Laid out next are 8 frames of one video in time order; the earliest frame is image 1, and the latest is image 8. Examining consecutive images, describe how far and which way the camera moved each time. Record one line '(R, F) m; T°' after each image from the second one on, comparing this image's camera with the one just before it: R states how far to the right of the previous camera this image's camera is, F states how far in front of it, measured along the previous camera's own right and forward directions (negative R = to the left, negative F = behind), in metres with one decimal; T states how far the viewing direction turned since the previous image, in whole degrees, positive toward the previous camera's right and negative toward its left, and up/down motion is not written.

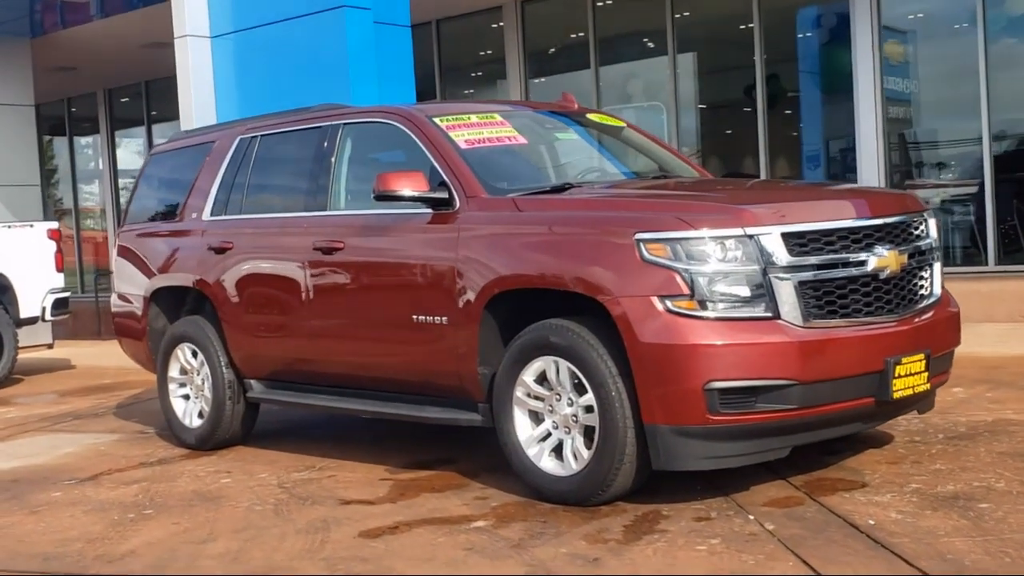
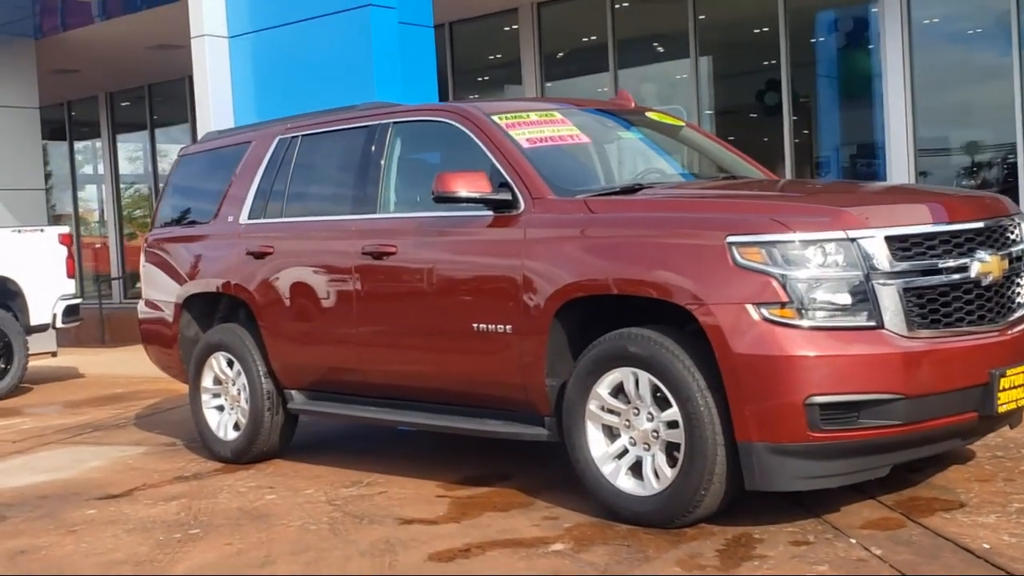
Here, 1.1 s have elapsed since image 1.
(-0.3, +0.3) m; +1°
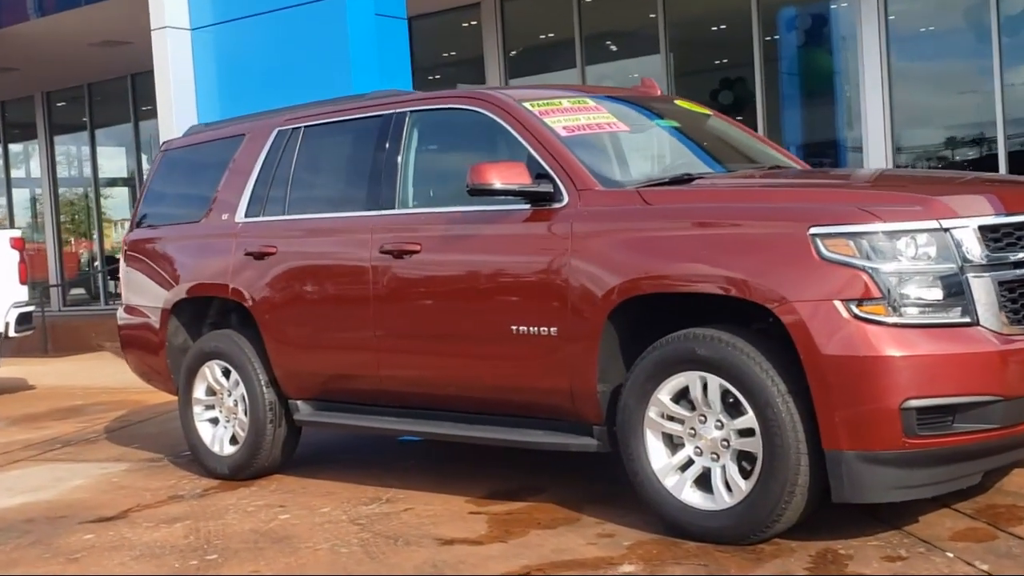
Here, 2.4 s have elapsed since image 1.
(-0.4, +0.4) m; +3°
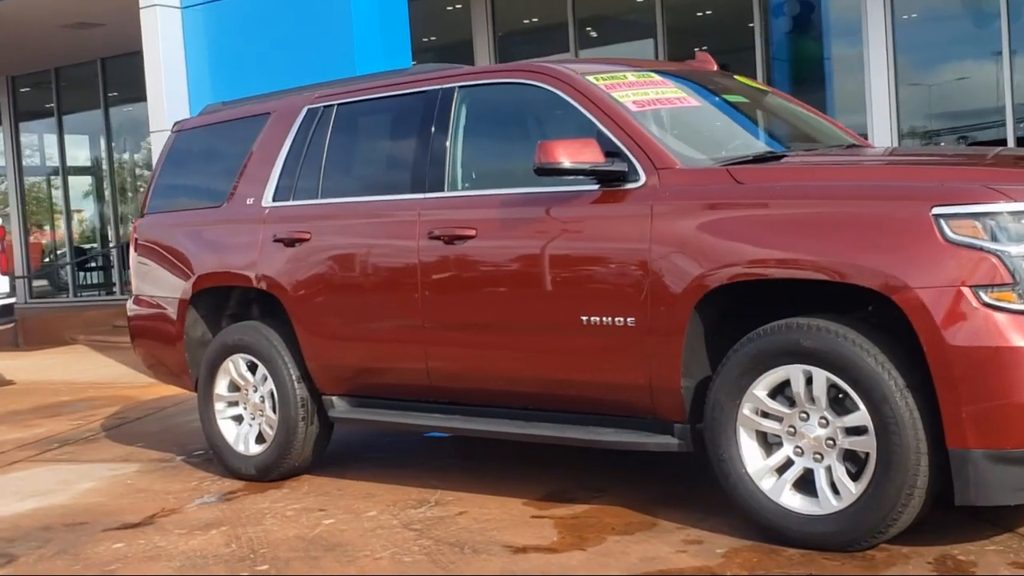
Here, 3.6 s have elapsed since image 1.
(-0.4, +0.4) m; +2°
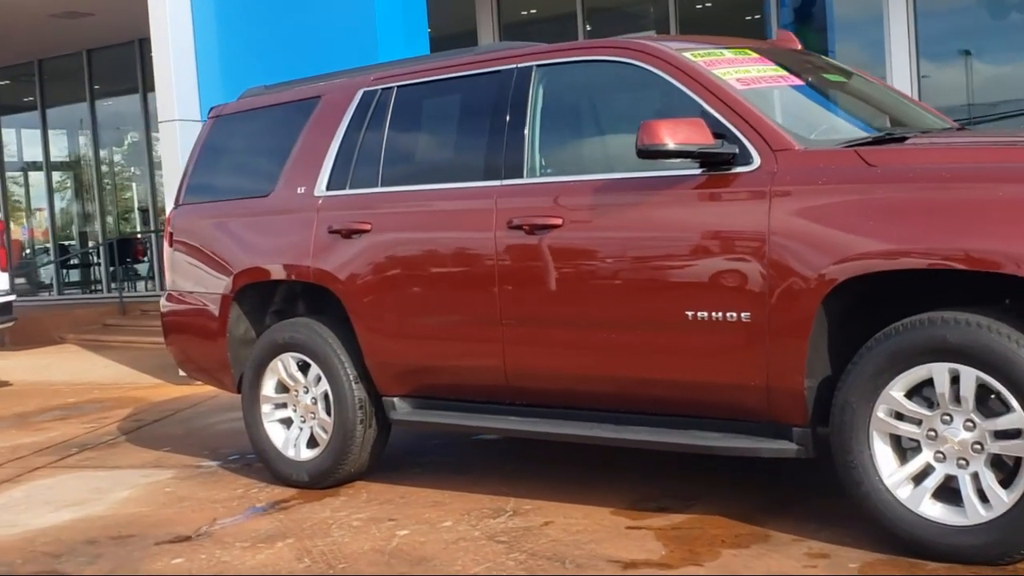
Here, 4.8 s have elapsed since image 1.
(-0.4, +0.4) m; +1°
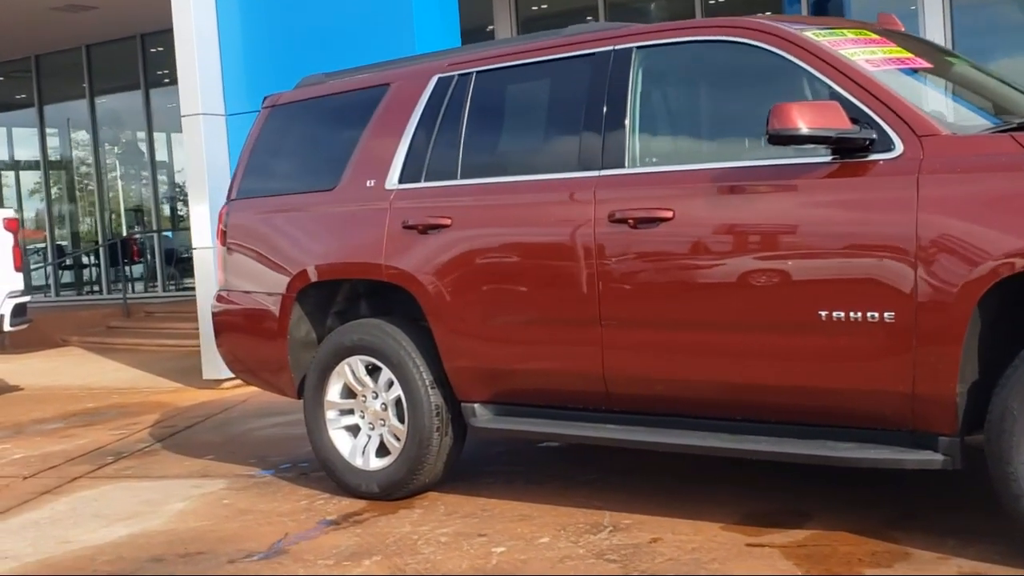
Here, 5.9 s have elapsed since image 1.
(-0.4, +0.3) m; +1°
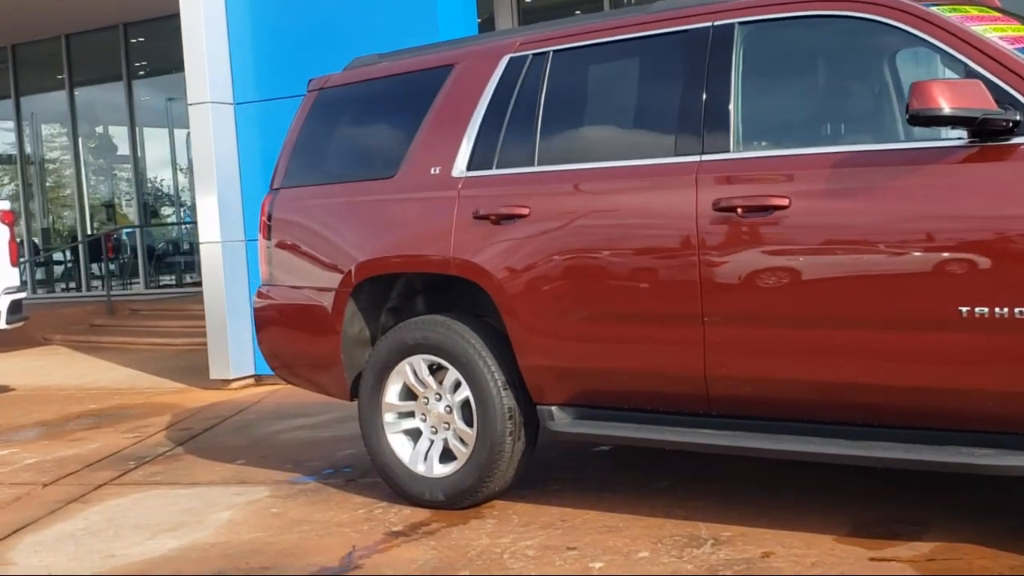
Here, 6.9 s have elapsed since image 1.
(-0.4, +0.3) m; +2°
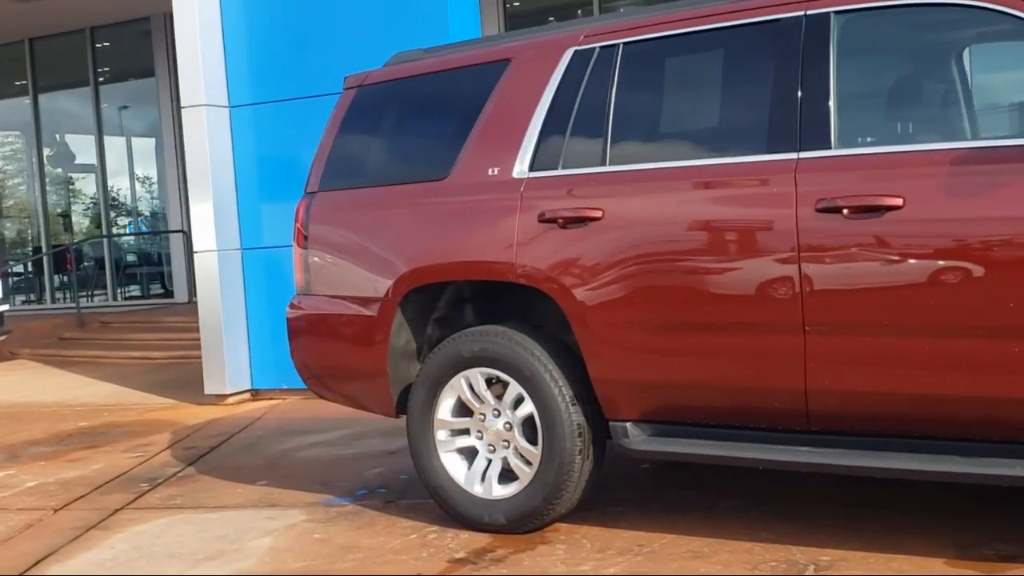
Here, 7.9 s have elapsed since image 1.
(-0.4, +0.3) m; +2°
